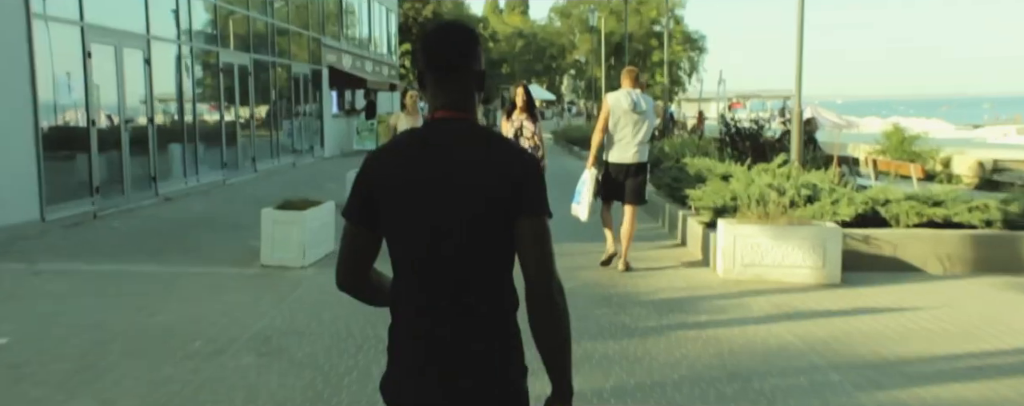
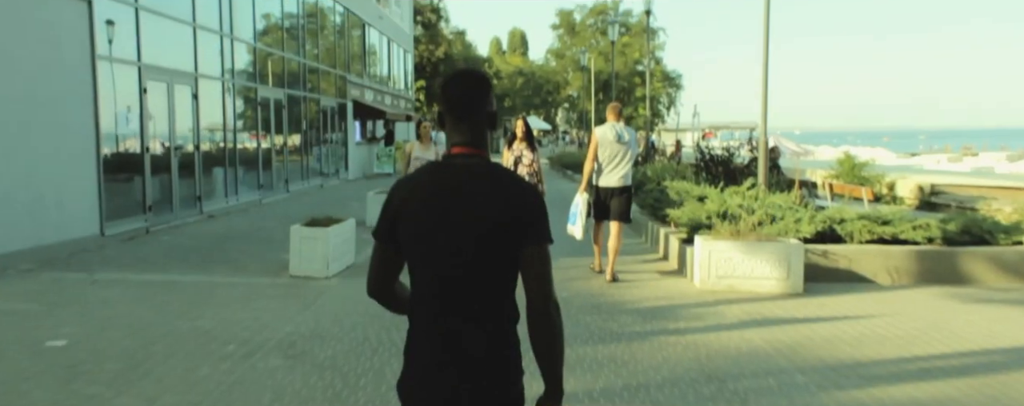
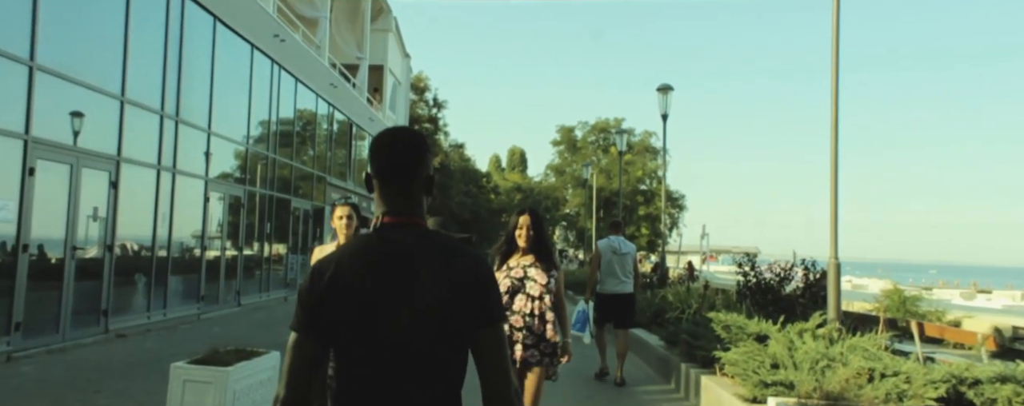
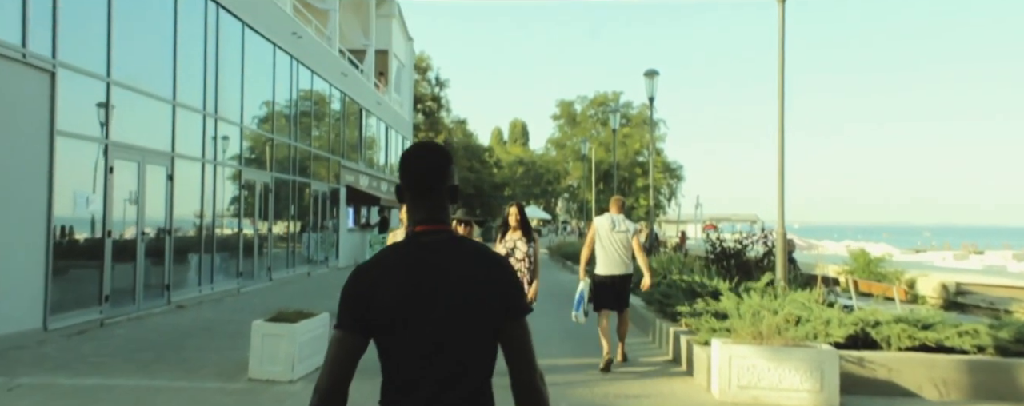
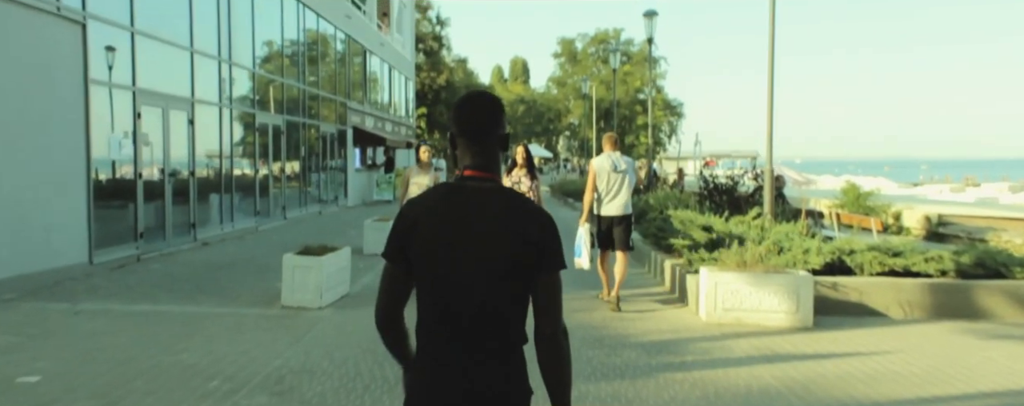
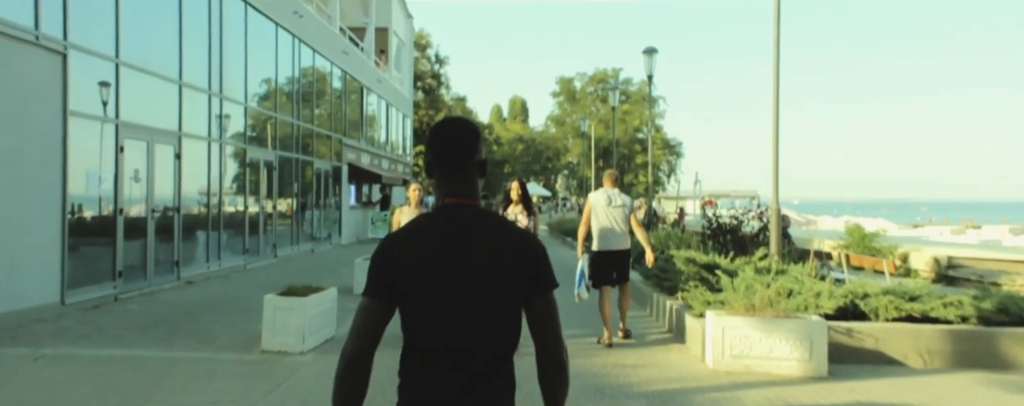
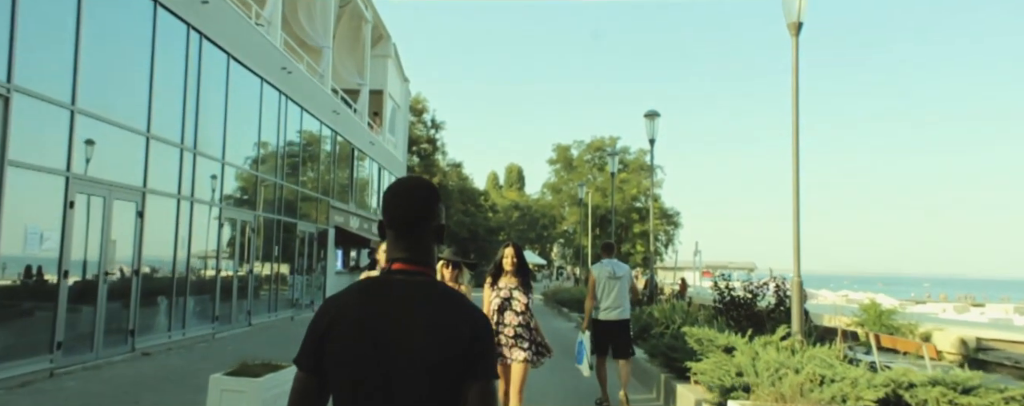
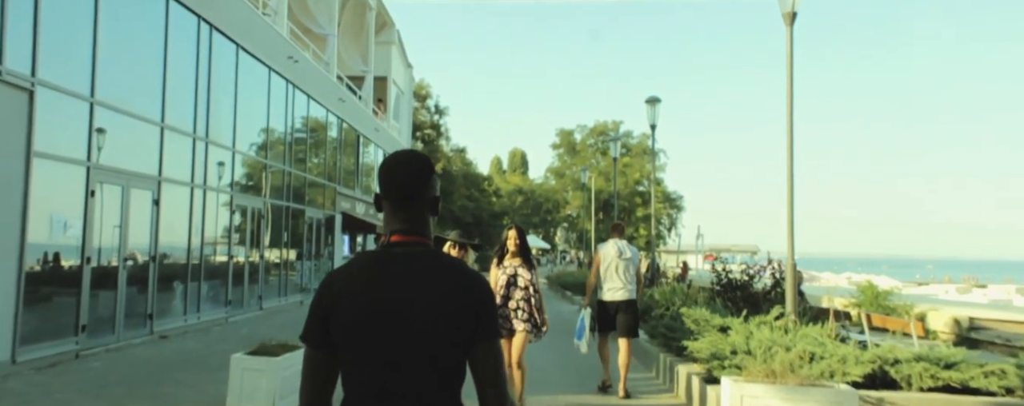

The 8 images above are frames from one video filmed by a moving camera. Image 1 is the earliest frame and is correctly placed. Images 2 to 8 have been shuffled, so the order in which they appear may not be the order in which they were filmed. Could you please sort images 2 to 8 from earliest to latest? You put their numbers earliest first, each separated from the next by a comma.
2, 5, 6, 4, 8, 7, 3
